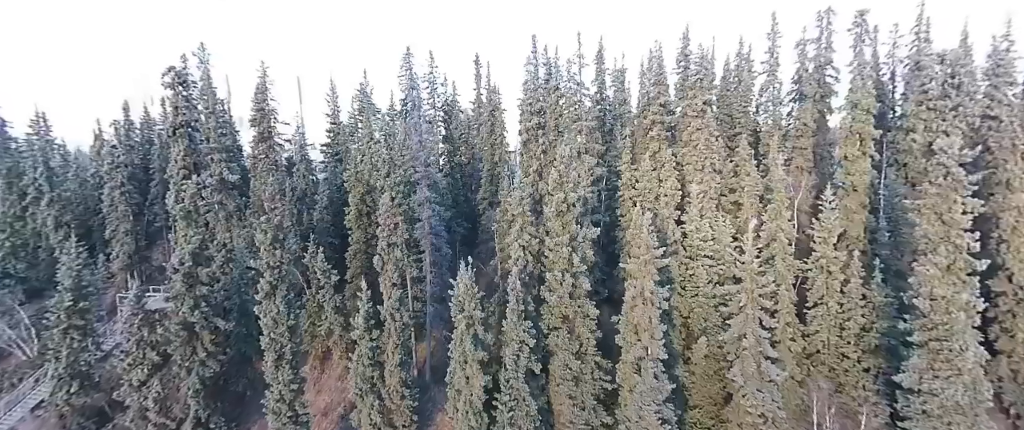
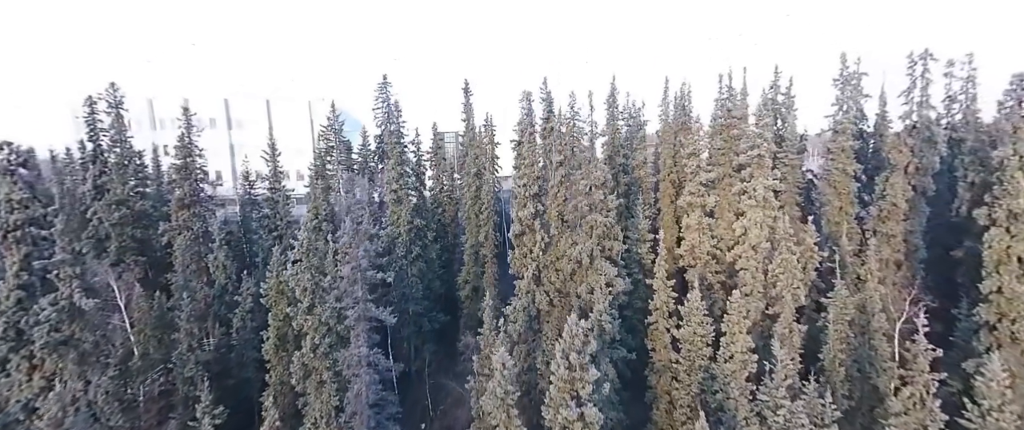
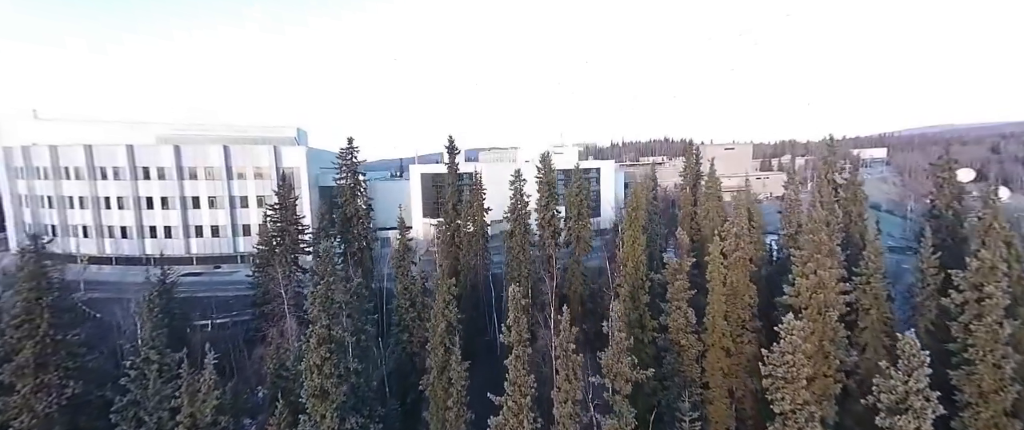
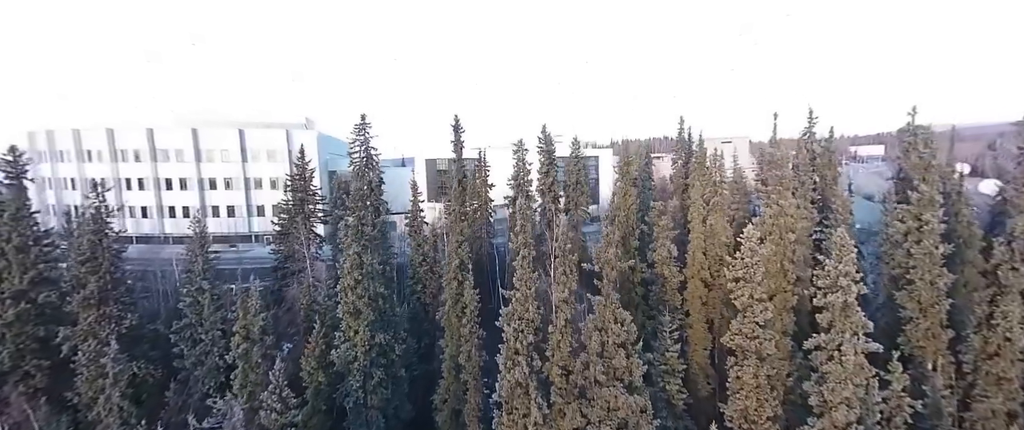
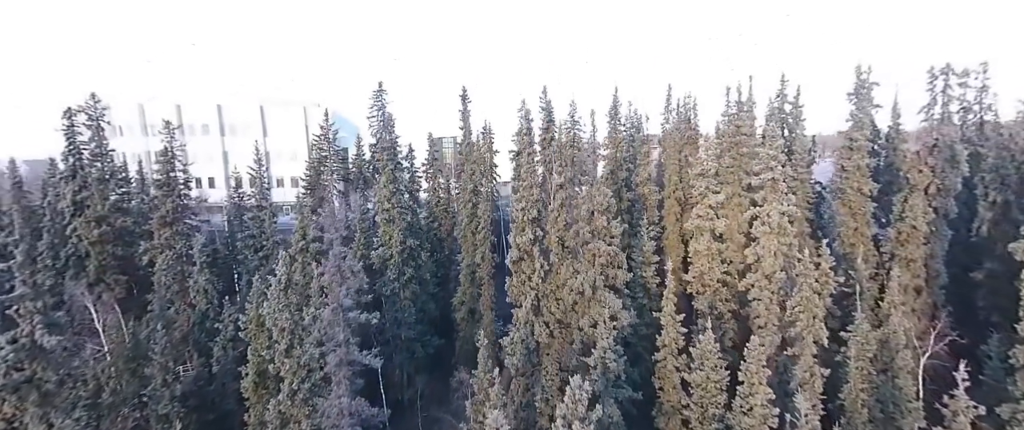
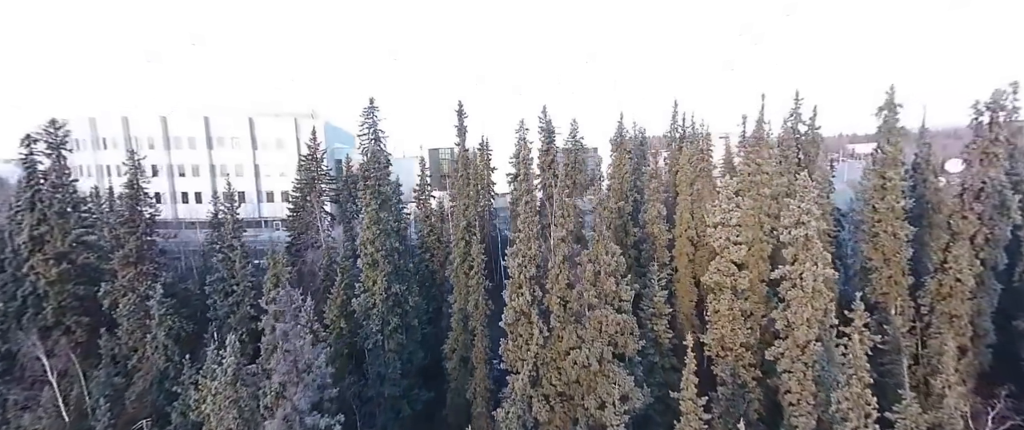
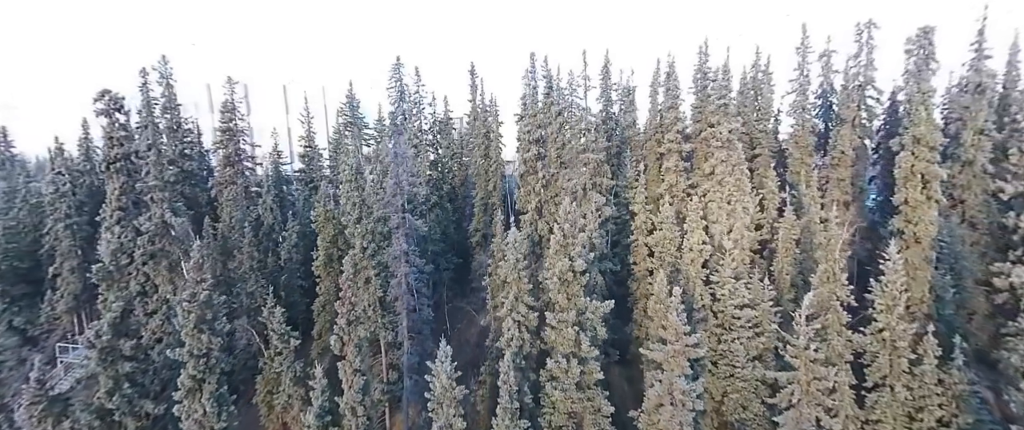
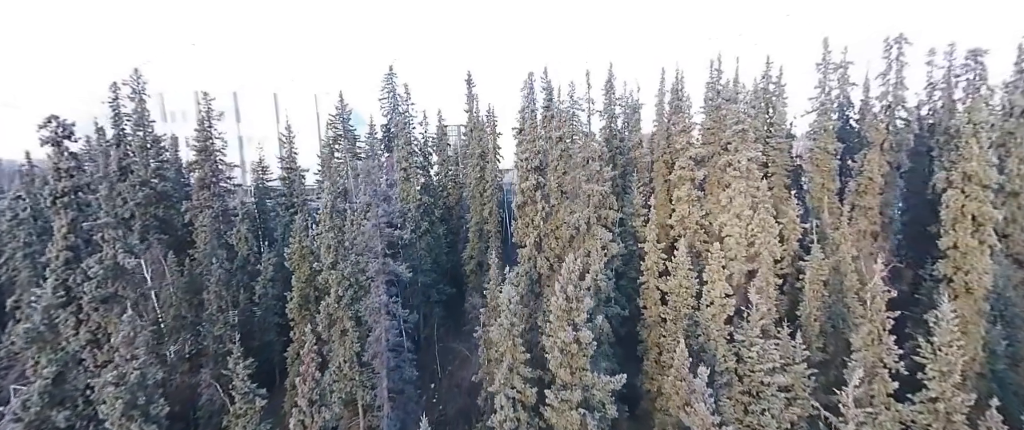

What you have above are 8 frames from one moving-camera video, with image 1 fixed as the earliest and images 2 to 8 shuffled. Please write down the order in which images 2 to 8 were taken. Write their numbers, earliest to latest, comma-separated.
7, 8, 2, 5, 6, 4, 3
